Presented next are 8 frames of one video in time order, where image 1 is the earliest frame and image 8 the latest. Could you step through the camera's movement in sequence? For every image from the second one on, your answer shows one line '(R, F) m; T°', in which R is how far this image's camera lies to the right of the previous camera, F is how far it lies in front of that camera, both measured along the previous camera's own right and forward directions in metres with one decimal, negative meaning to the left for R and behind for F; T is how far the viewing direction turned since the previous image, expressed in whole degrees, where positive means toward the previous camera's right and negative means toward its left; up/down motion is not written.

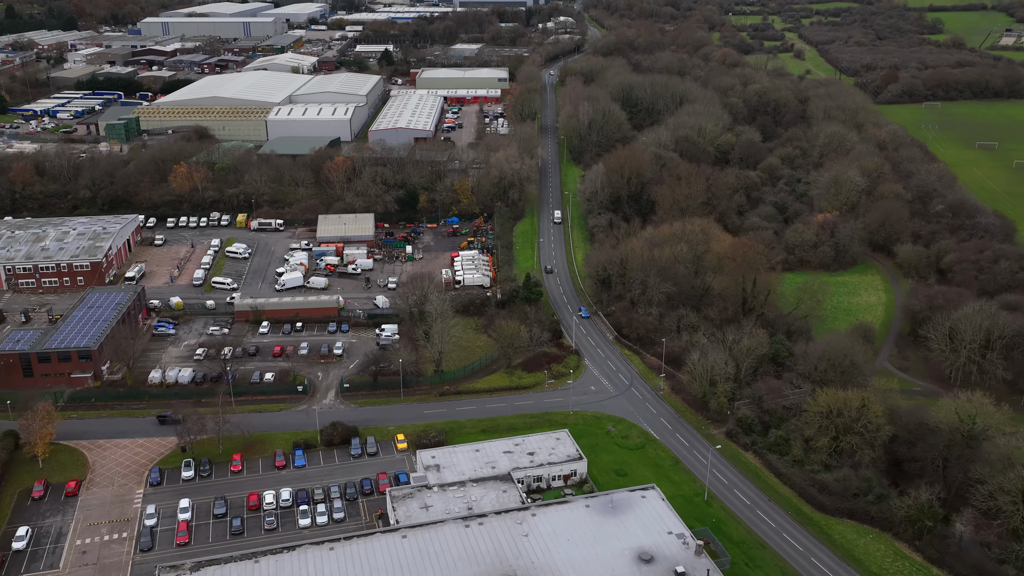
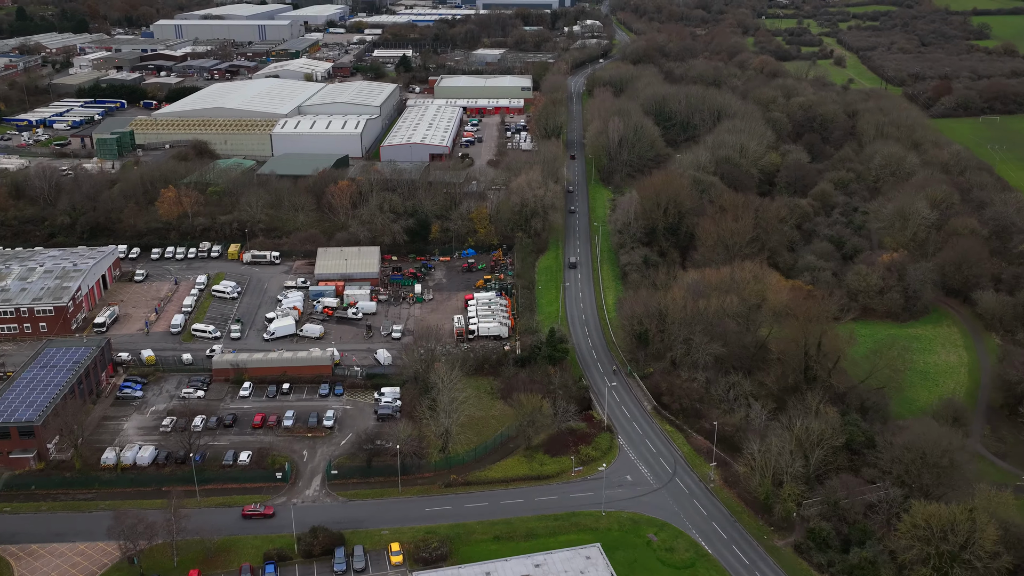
(0.0, +5.2) m; -1°
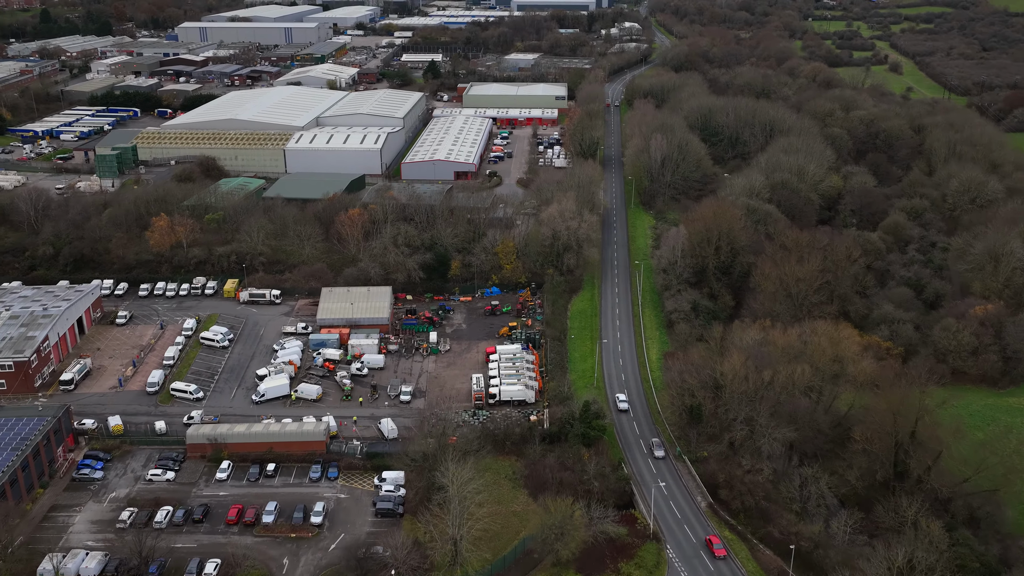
(+0.1, +5.1) m; -2°
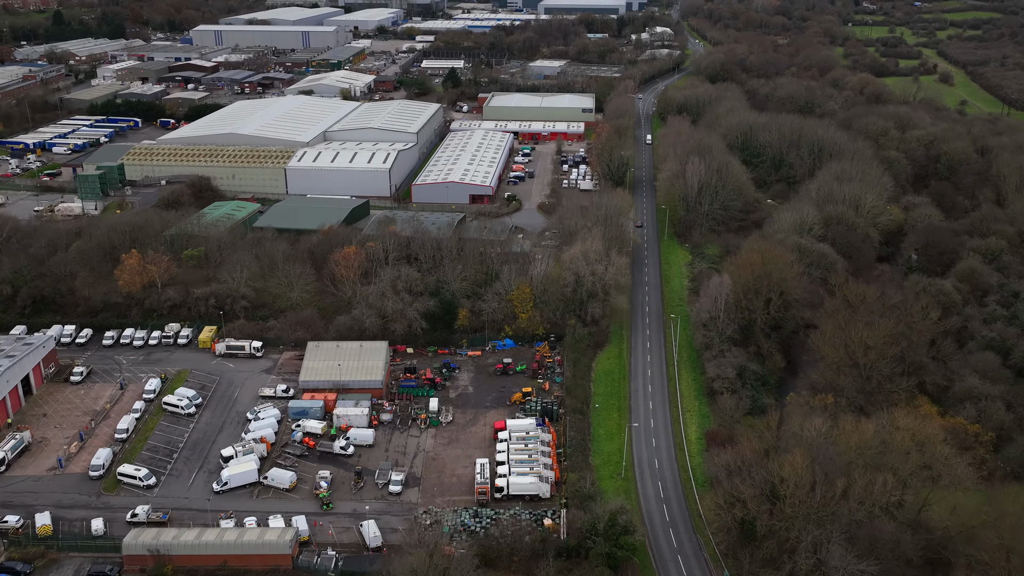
(+0.3, +5.2) m; -2°
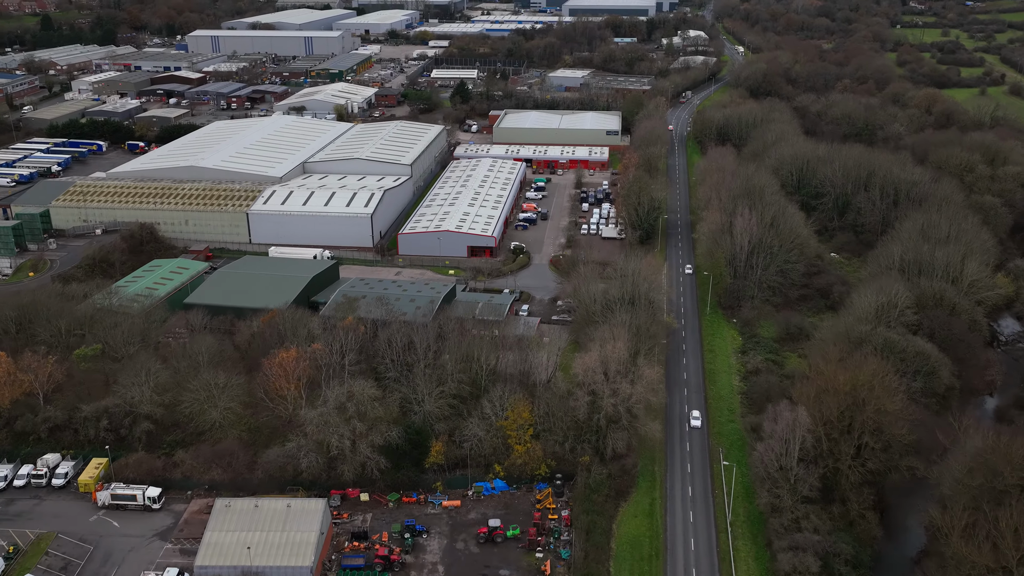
(+1.0, +9.3) m; -2°
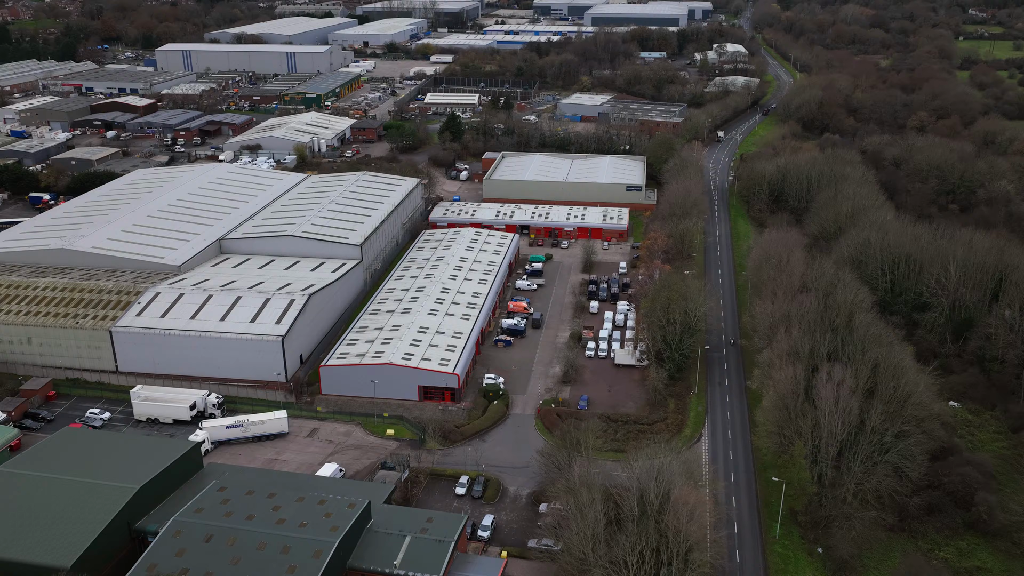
(+1.9, +13.6) m; -2°
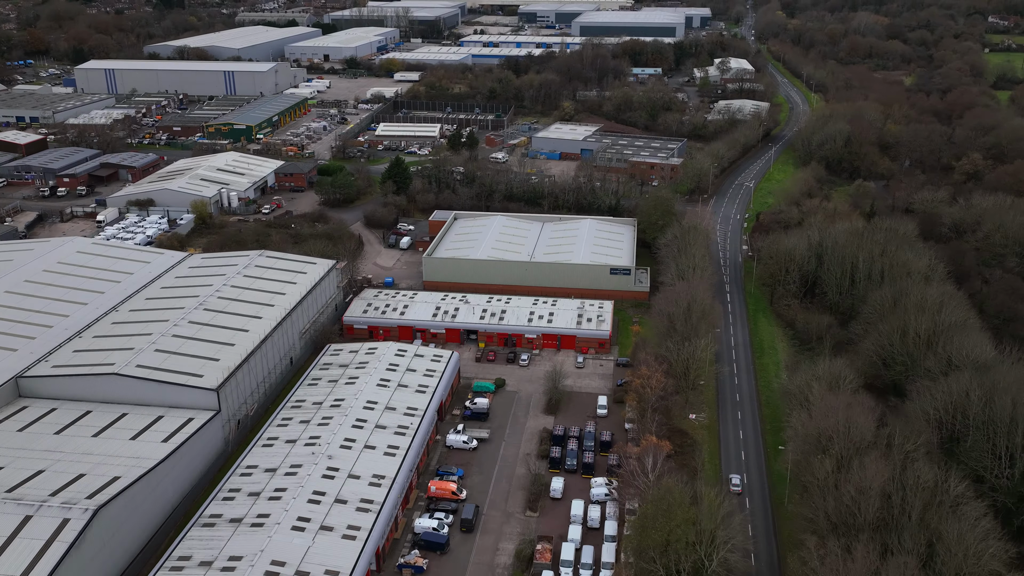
(+2.1, +12.3) m; 0°
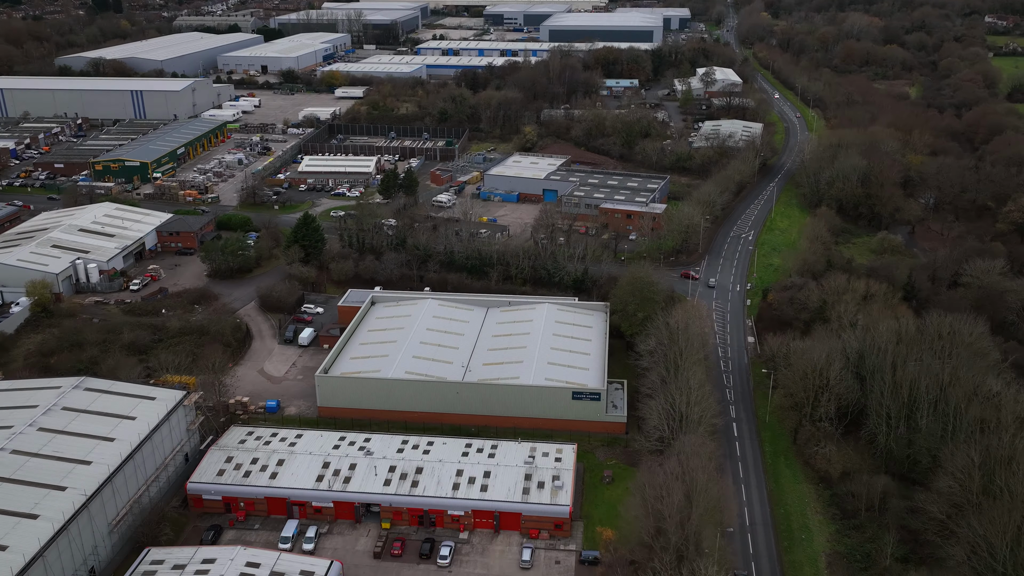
(+1.8, +10.7) m; +1°
